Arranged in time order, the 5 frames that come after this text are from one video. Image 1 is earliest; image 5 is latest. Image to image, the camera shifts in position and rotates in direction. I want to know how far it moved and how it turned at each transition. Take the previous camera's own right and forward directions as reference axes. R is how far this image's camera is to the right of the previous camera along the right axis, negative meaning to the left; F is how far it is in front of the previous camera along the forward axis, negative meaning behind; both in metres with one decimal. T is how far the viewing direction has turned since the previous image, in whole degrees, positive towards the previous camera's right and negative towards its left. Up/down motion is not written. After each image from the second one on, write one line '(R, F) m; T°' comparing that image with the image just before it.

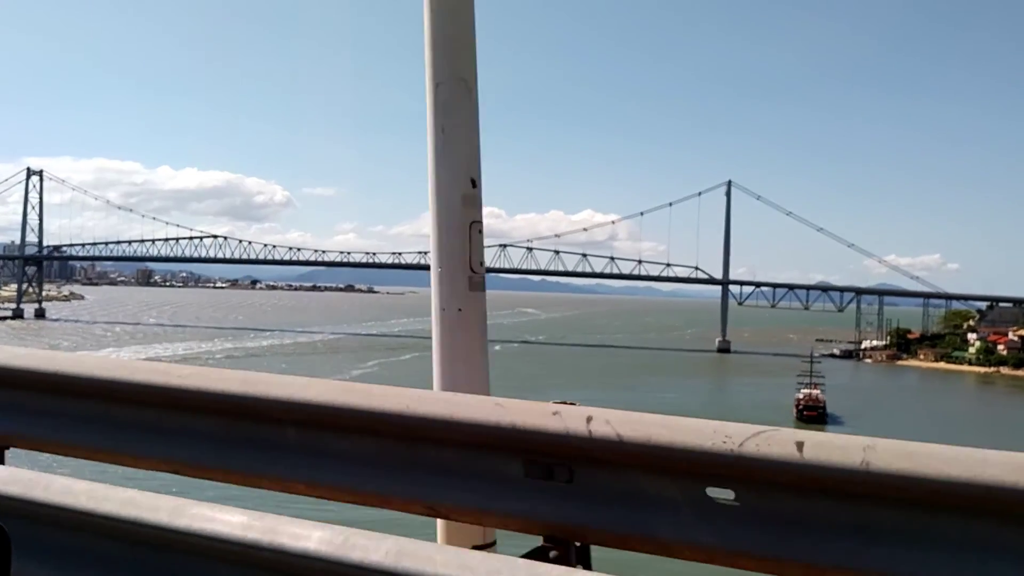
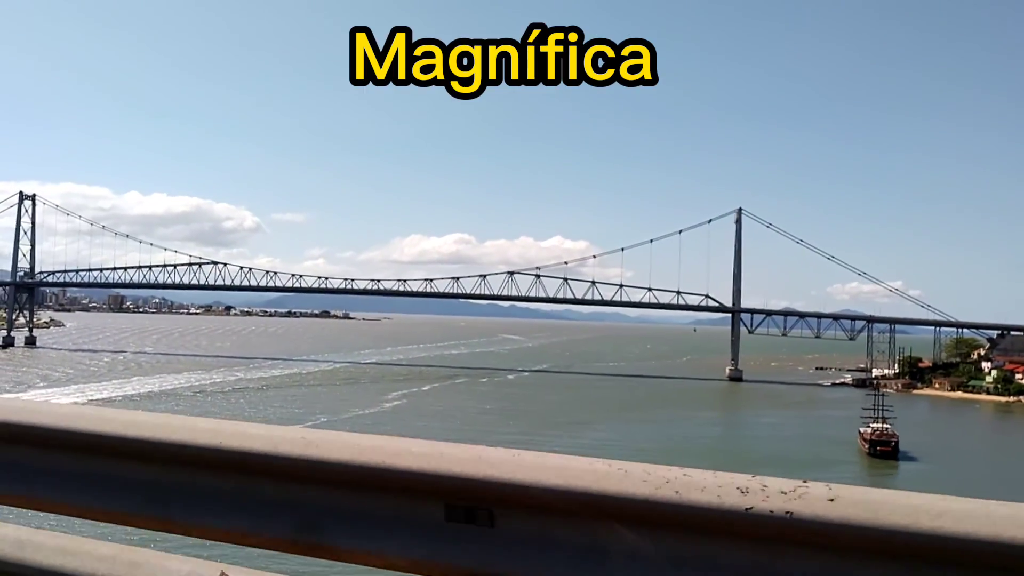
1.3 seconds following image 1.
(-2.5, +1.0) m; +2°
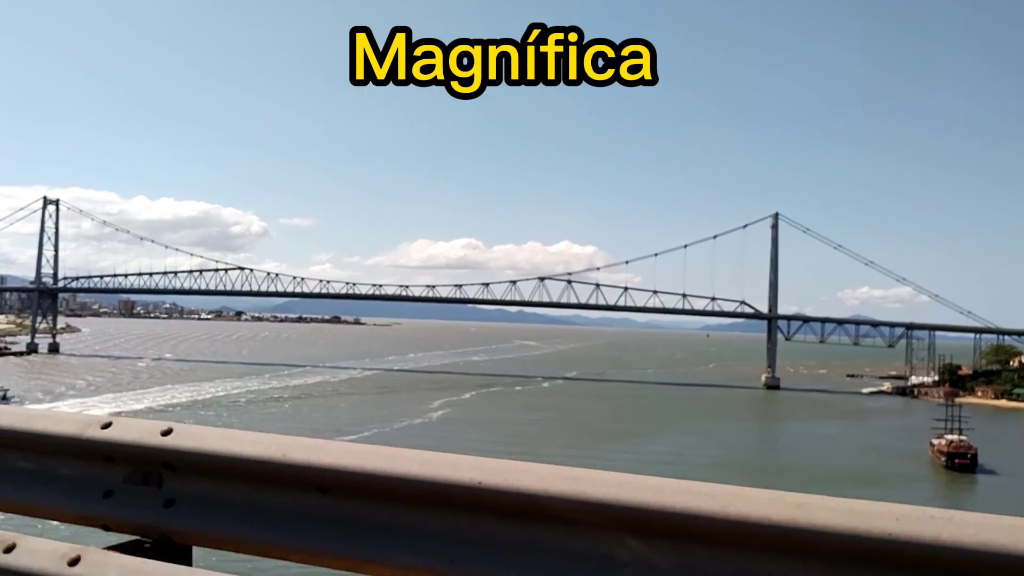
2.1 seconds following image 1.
(-1.6, +0.8) m; 0°
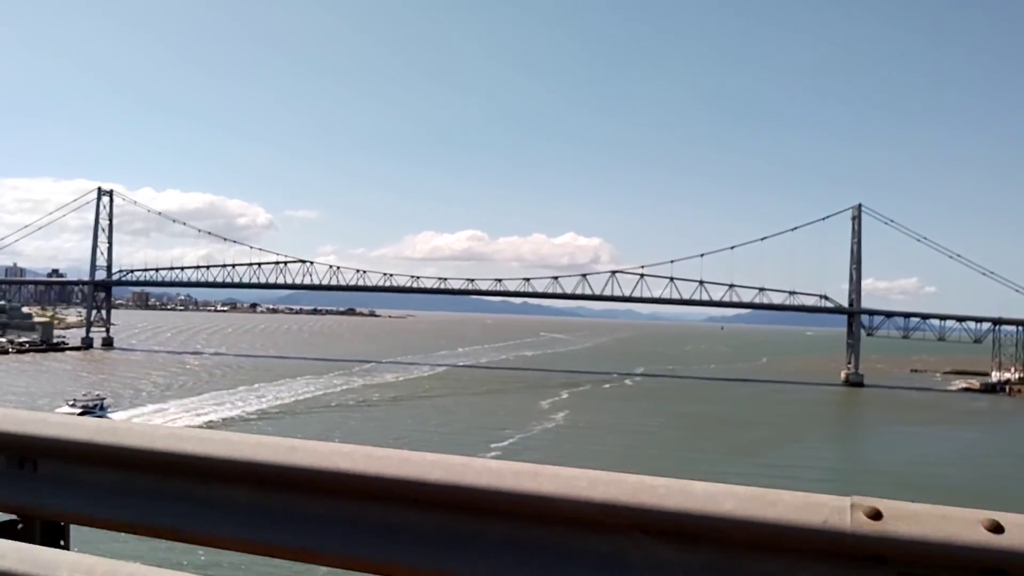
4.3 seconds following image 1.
(-4.2, +1.7) m; 0°
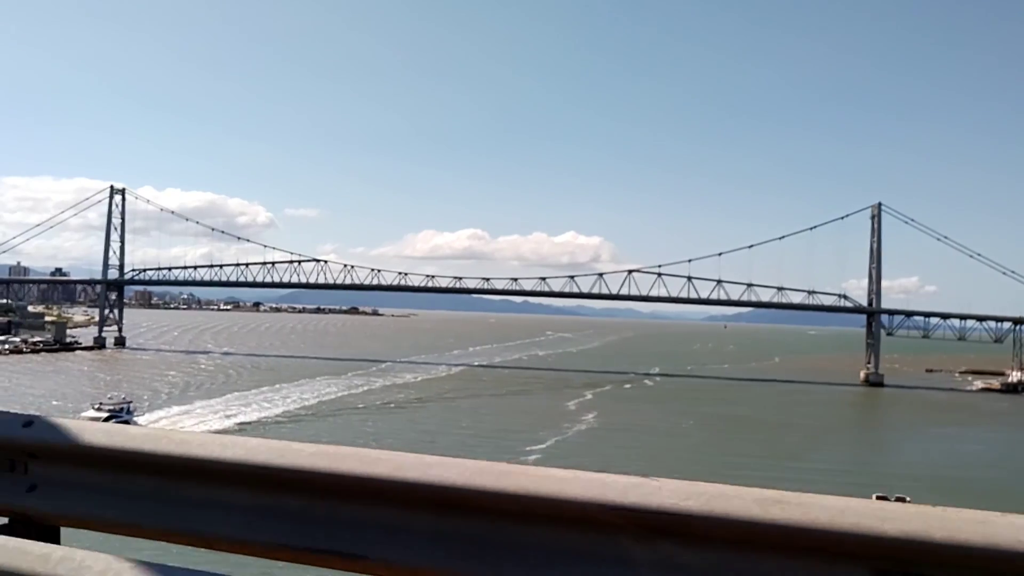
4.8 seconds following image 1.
(-1.0, +0.4) m; 0°
